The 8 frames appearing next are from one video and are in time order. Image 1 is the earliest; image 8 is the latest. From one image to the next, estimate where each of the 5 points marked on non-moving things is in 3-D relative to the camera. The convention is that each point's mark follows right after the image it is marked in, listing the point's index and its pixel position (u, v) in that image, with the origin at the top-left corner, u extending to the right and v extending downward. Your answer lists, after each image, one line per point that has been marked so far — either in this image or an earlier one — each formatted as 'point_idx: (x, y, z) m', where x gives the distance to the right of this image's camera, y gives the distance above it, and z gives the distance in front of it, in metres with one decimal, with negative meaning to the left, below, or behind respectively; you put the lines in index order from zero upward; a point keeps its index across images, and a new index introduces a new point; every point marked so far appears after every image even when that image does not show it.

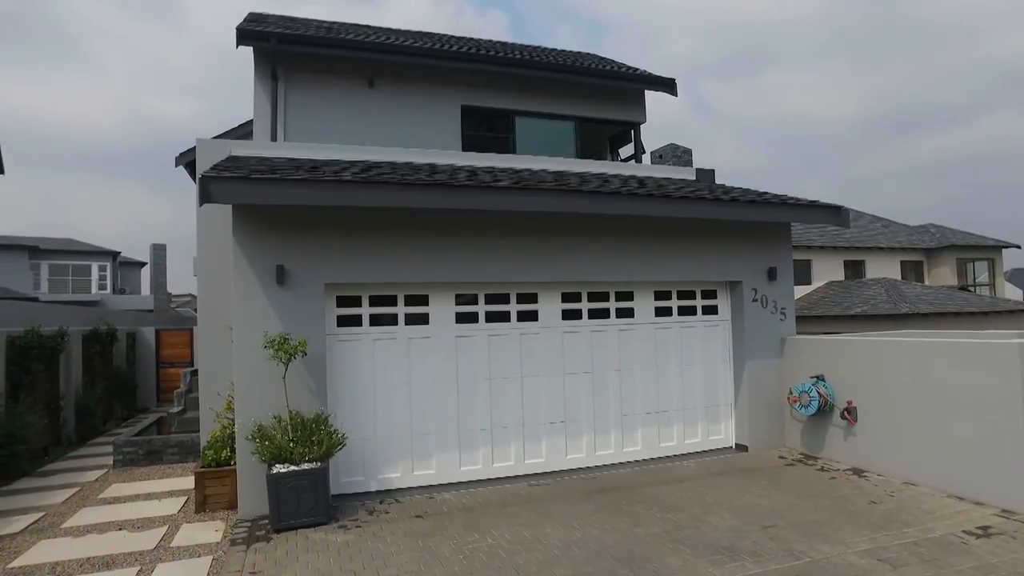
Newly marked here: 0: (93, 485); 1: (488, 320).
0: (-5.9, -2.8, +9.7) m
1: (-0.3, -0.4, +8.5) m
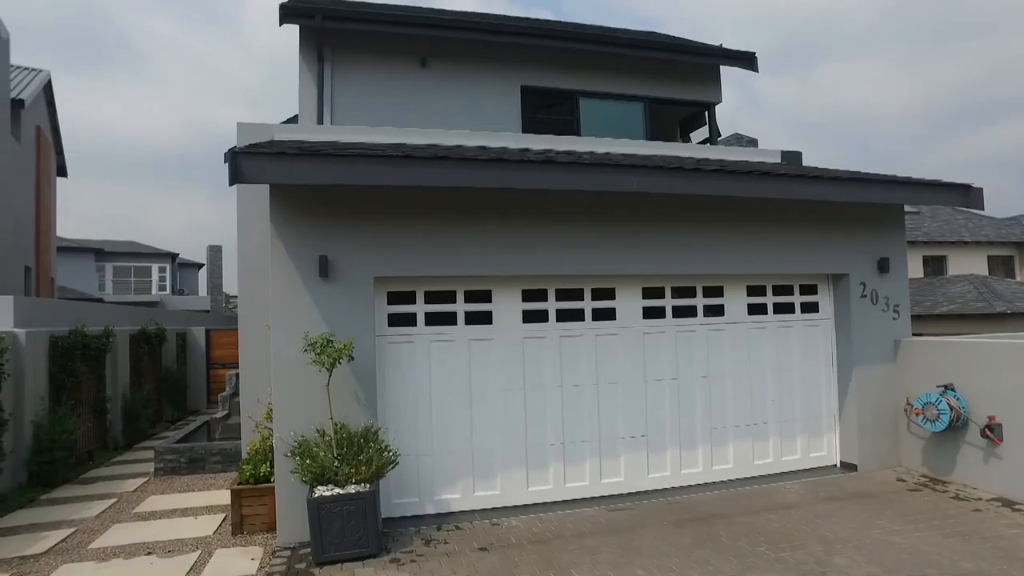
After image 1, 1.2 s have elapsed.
0: (-5.0, -2.7, +9.0) m
1: (+0.5, -0.3, +7.5) m
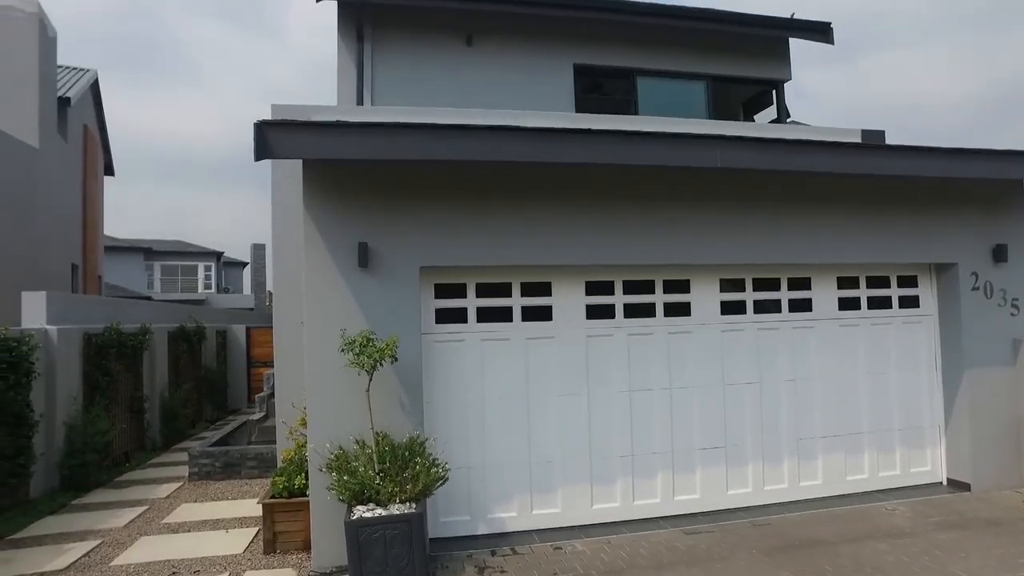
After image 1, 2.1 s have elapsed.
0: (-4.3, -2.7, +8.5) m
1: (+1.1, -0.3, +6.6) m
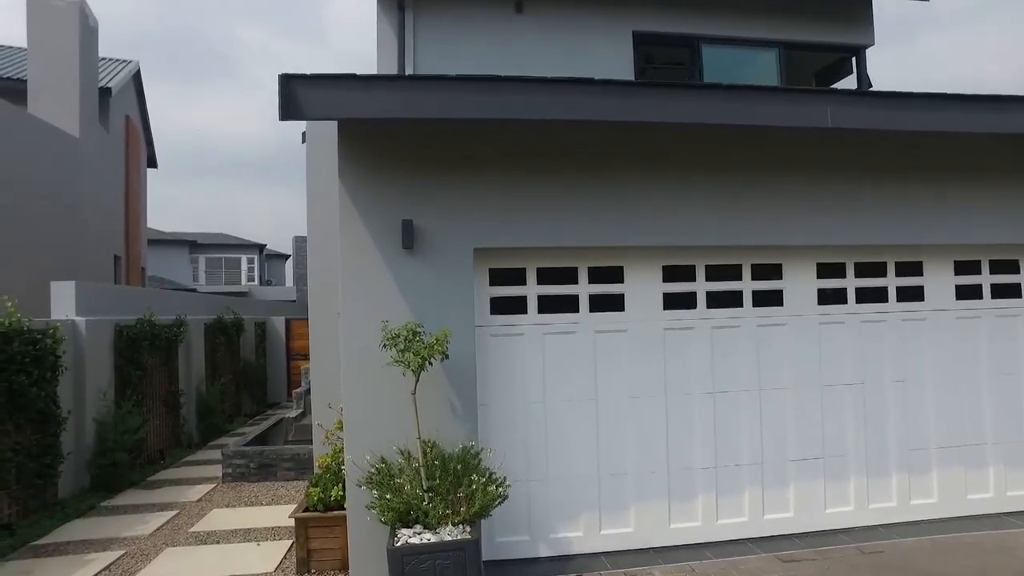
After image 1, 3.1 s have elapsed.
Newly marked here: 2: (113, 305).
0: (-3.7, -2.5, +7.9) m
1: (+1.6, -0.1, +5.7) m
2: (-5.8, -0.2, +10.0) m
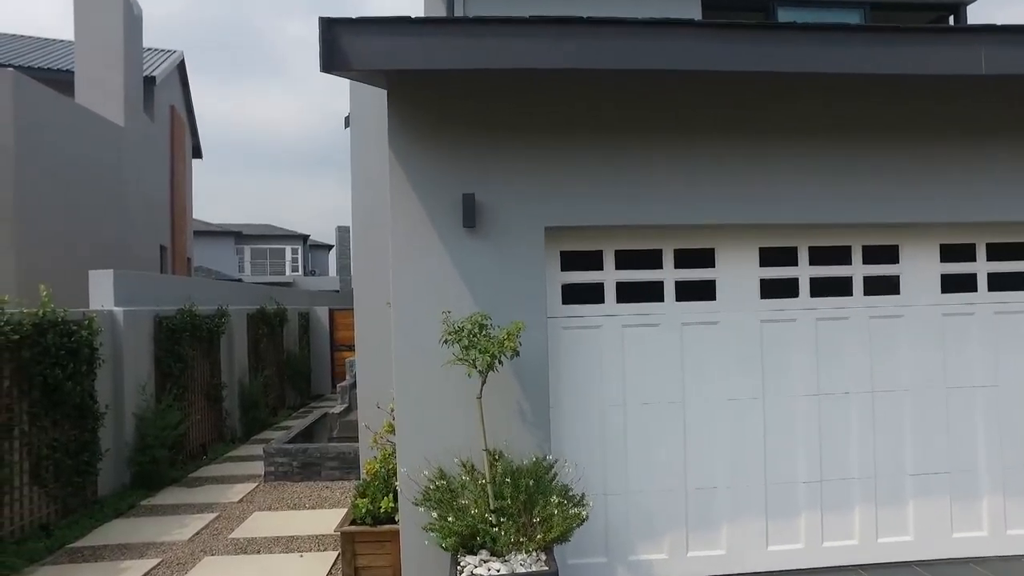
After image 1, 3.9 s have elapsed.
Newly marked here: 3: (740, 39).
0: (-3.0, -2.4, +7.5) m
1: (+2.2, 0.0, +4.9) m
2: (-5.0, -0.1, +9.6) m
3: (+1.3, +1.4, +3.9) m
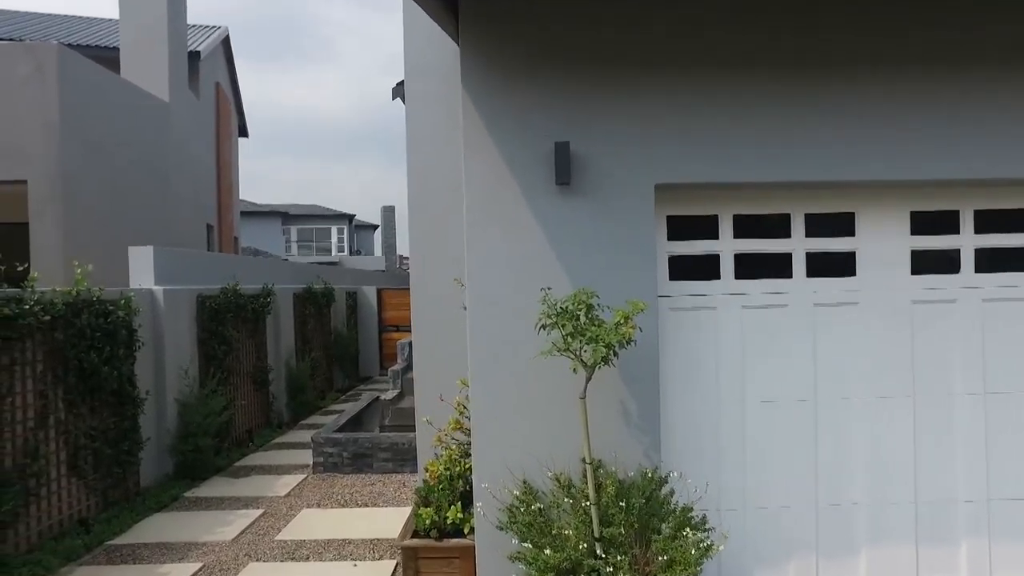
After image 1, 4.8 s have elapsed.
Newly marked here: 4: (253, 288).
0: (-2.3, -2.2, +6.9) m
1: (+2.7, +0.1, +4.0) m
2: (-4.2, +0.2, +9.1) m
3: (+1.8, +1.5, +2.9) m
4: (-4.0, 0.0, +10.7) m
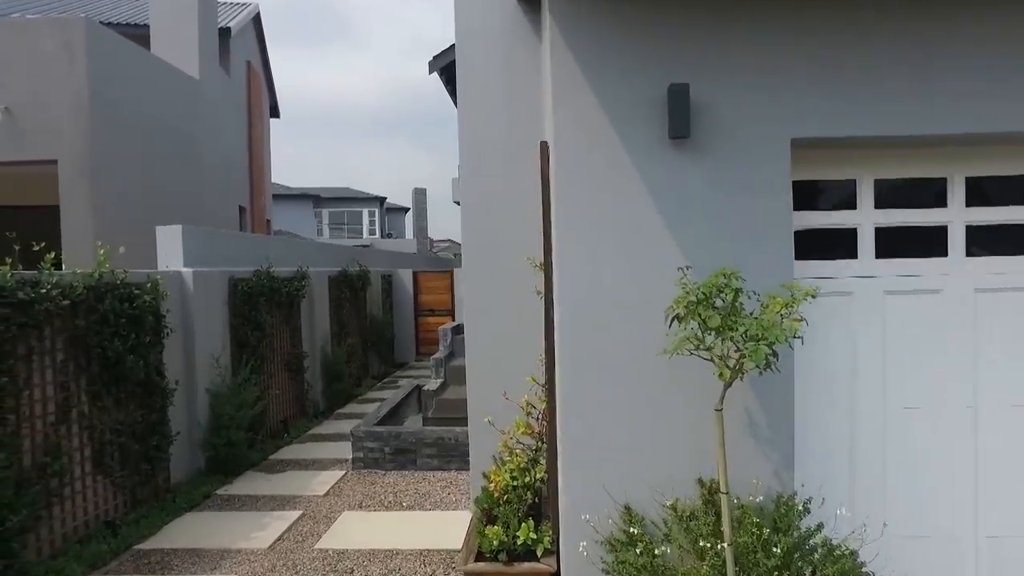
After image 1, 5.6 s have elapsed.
0: (-1.7, -2.0, +6.3) m
1: (+3.1, +0.2, +3.2) m
2: (-3.6, +0.4, +8.5) m
3: (+2.1, +1.6, +2.1) m
4: (-3.3, +0.3, +10.2) m
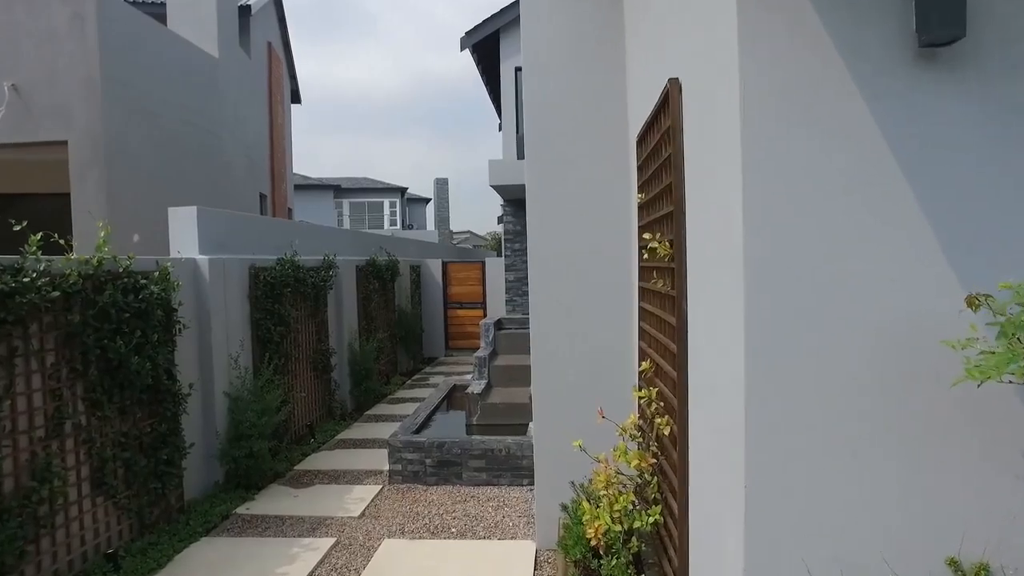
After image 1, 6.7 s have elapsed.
0: (-1.2, -1.9, +5.5) m
1: (+3.6, +0.2, +2.1) m
2: (-3.0, +0.5, +7.7) m
3: (+2.6, +1.6, +1.1) m
4: (-2.7, +0.4, +9.3) m
